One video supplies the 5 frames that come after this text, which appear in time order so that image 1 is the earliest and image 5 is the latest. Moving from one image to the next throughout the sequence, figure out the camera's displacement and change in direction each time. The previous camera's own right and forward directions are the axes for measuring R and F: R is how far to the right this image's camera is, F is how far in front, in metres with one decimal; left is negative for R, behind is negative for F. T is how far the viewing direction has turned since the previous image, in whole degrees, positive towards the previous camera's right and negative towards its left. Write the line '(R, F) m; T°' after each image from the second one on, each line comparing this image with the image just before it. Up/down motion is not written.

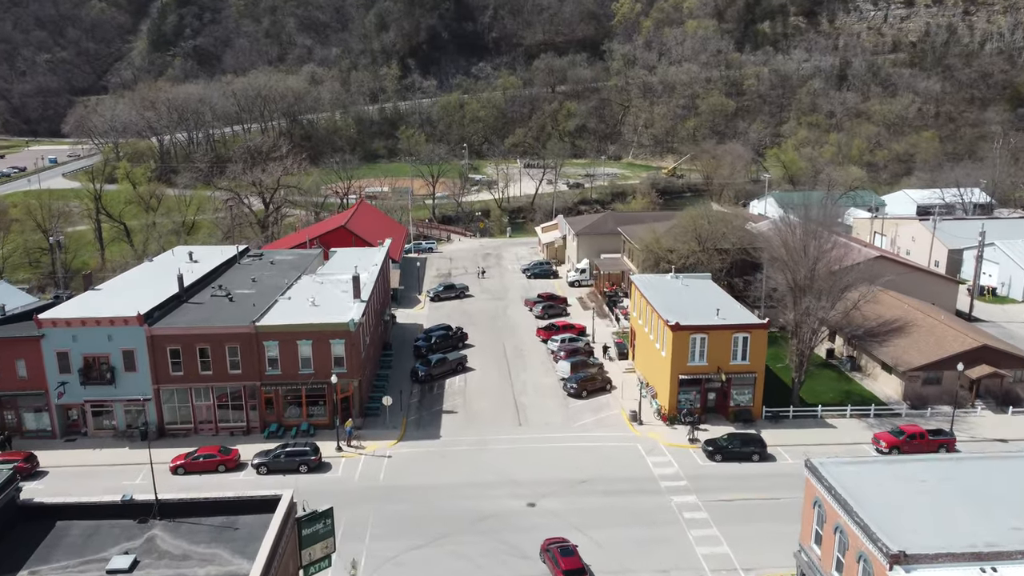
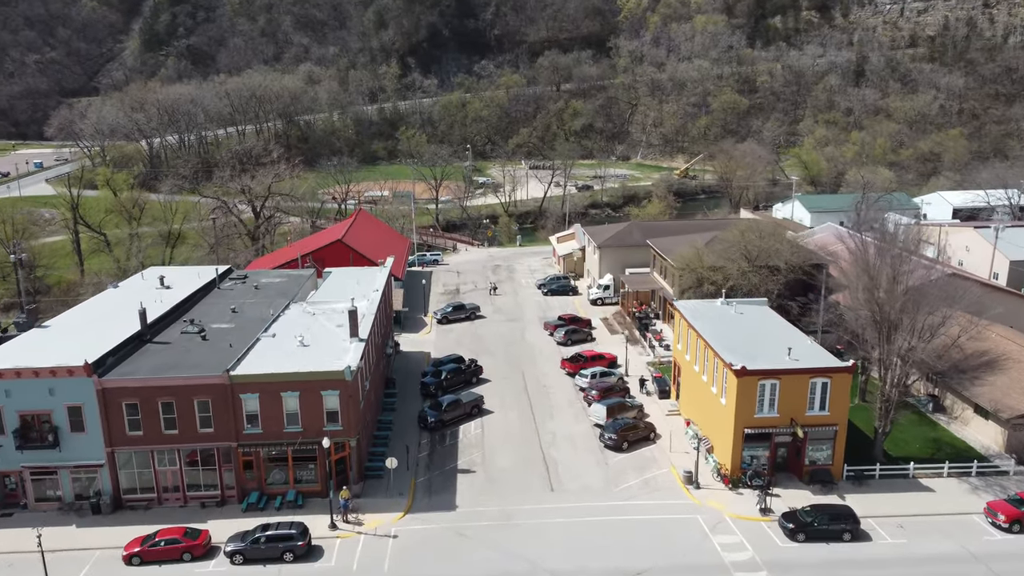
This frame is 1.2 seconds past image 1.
(-1.0, +6.1) m; 0°
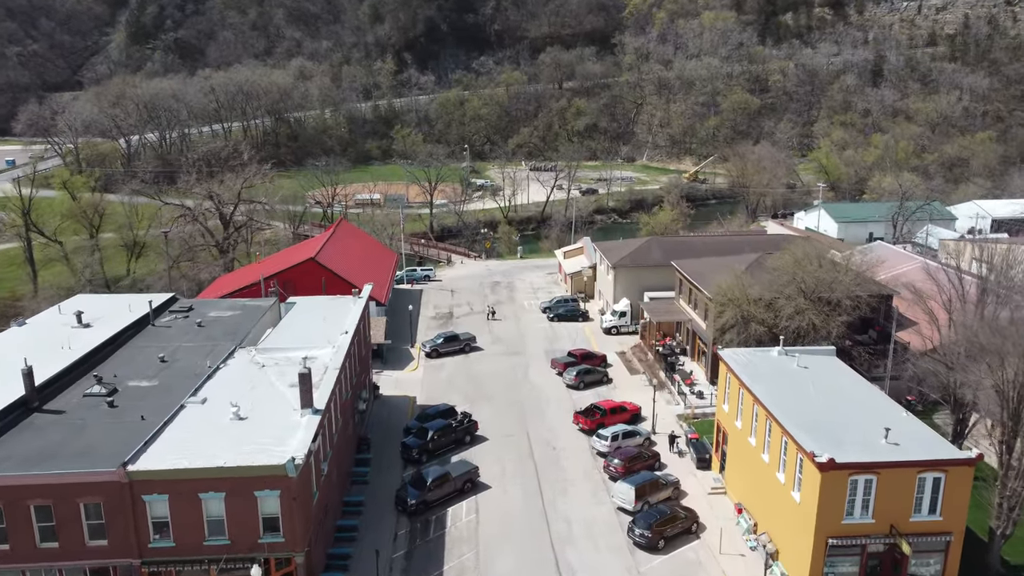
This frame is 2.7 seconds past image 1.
(-0.2, +7.5) m; 0°
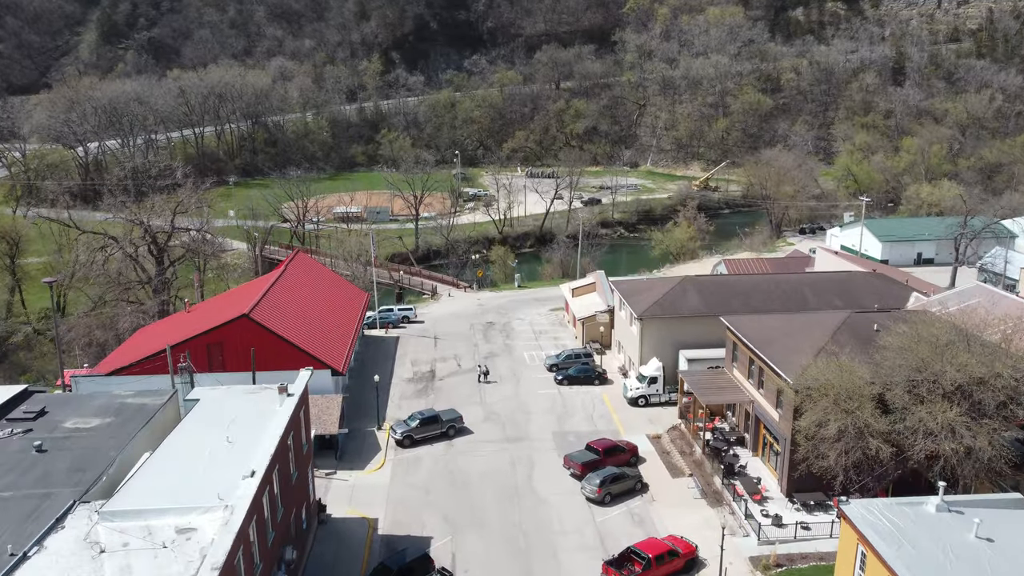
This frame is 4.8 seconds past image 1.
(-0.1, +10.8) m; 0°
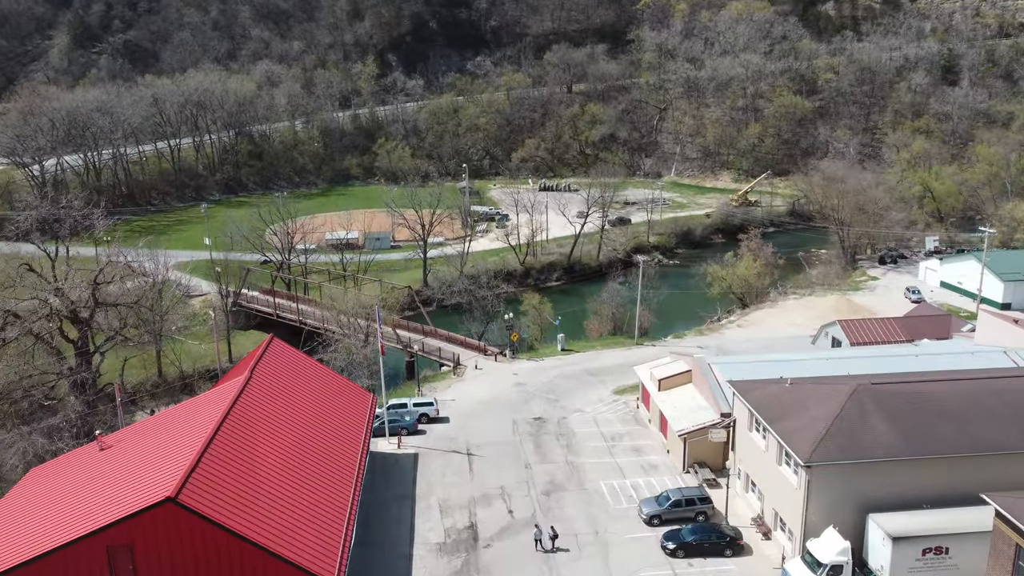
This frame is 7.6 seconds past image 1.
(-2.7, +13.8) m; 0°
